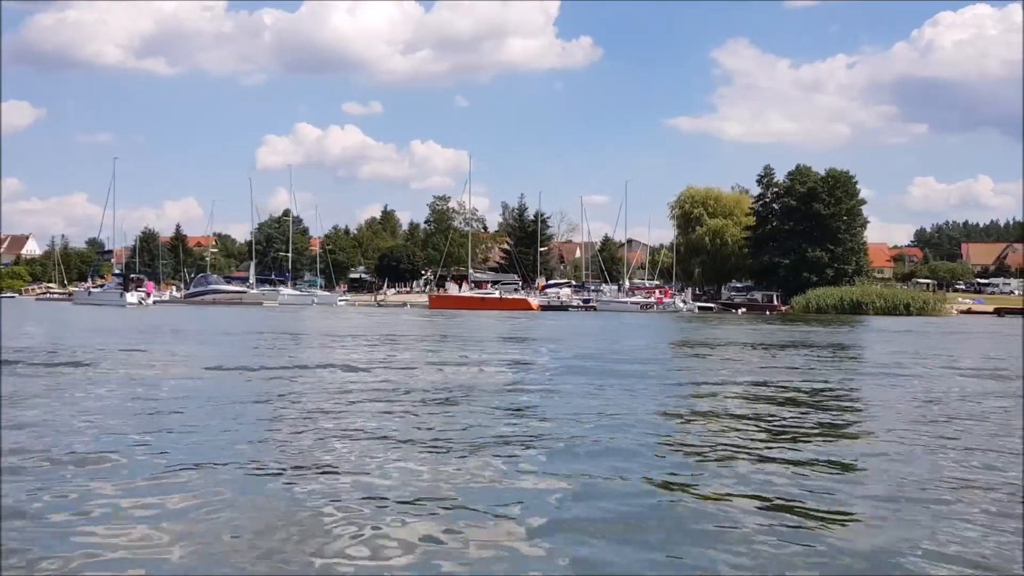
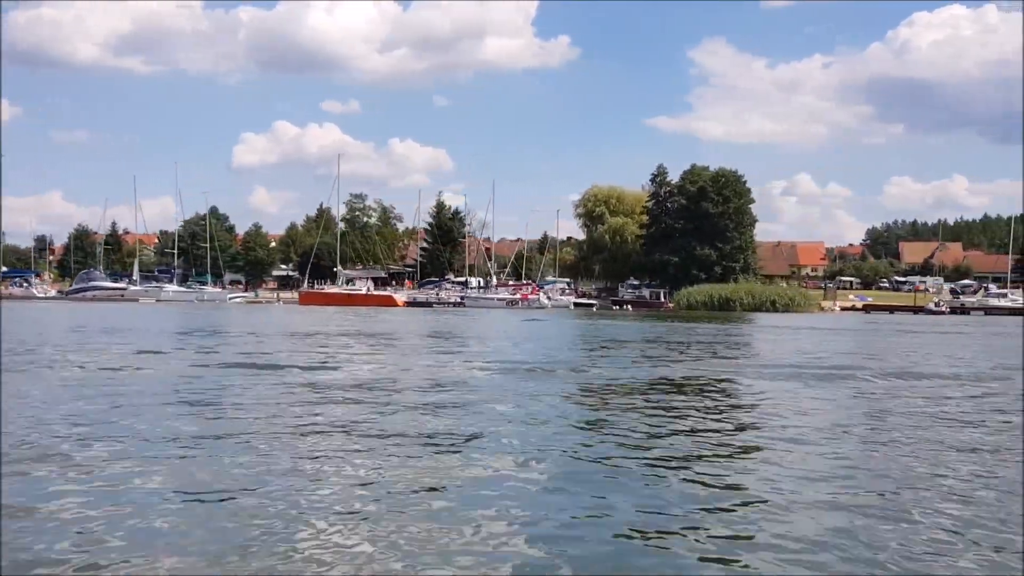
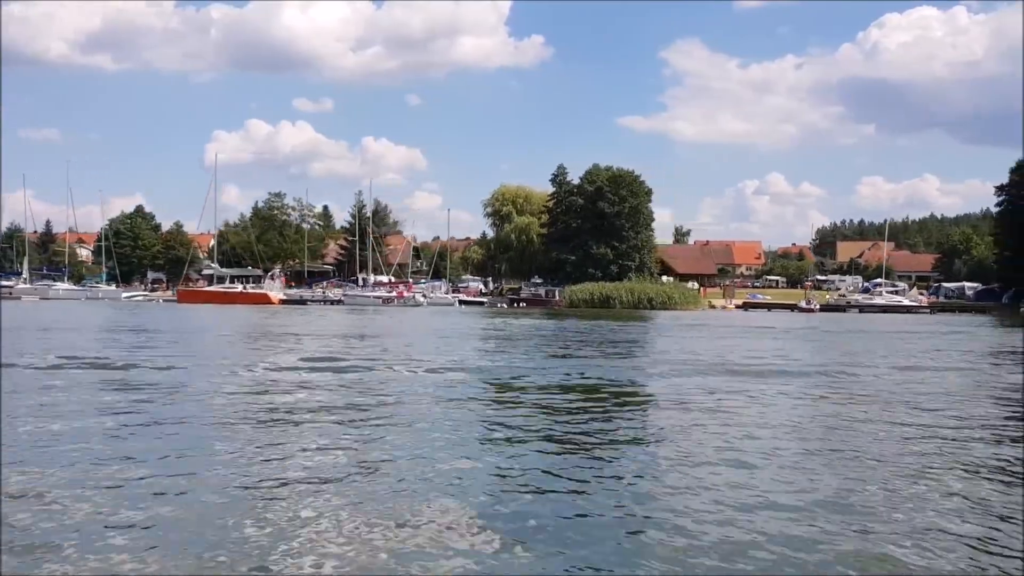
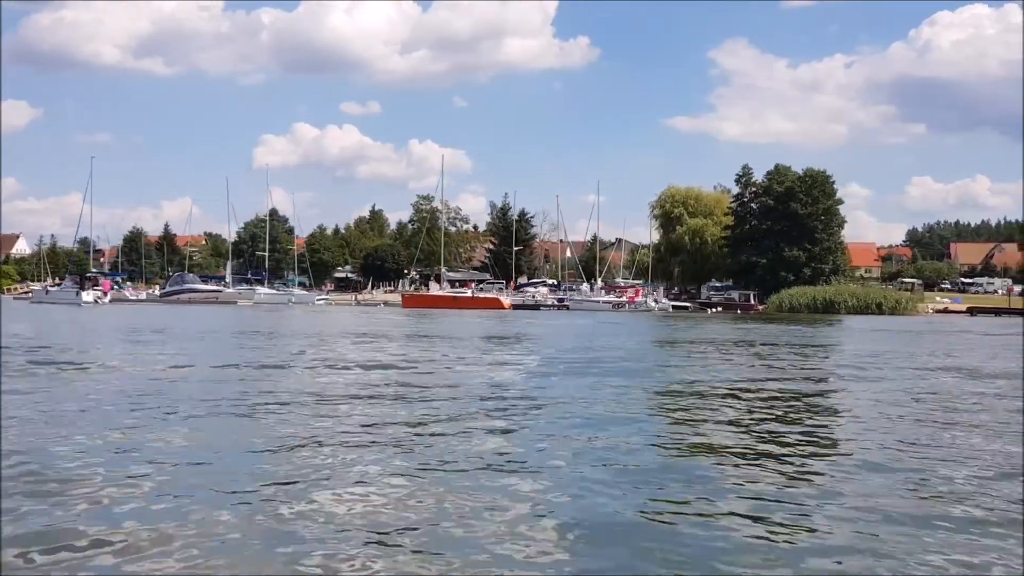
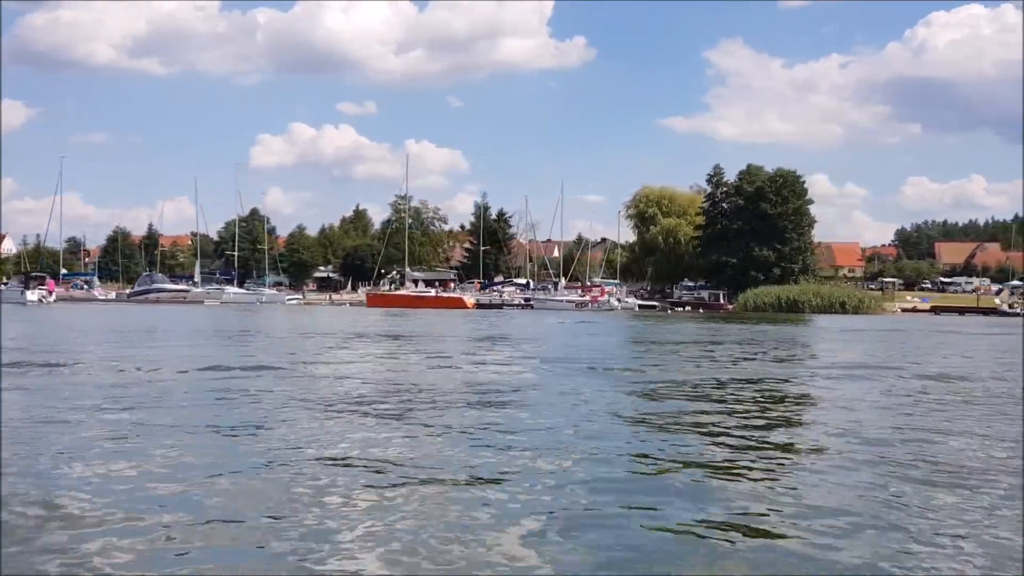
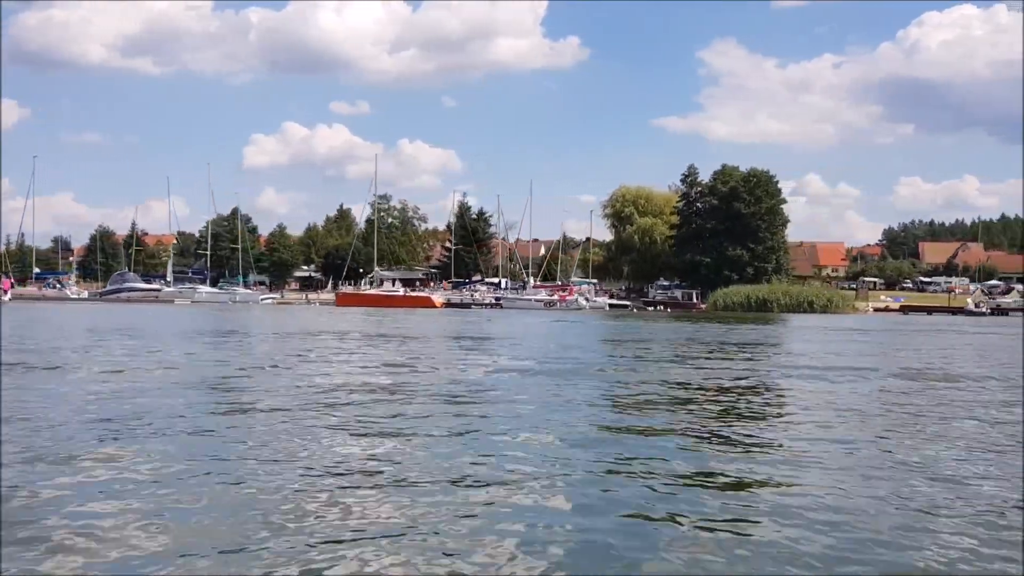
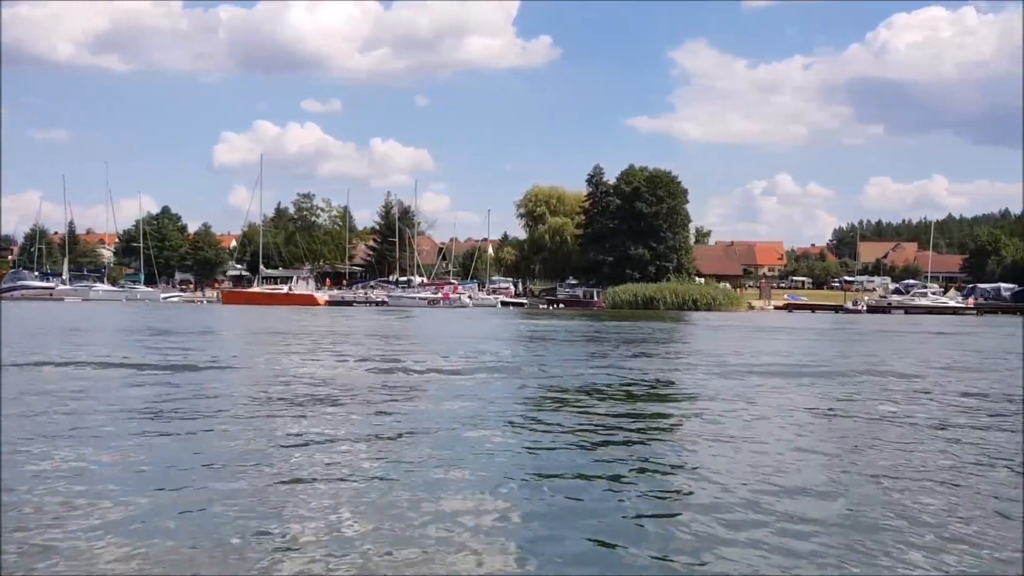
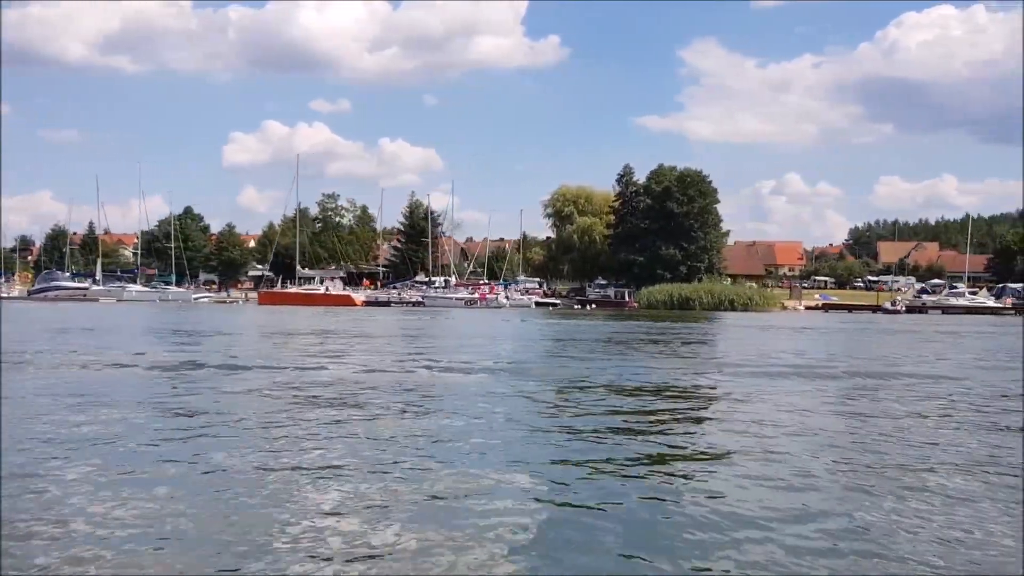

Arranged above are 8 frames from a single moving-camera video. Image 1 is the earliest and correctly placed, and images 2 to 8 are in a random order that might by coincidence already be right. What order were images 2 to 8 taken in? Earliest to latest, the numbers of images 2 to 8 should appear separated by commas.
4, 5, 6, 2, 8, 7, 3
